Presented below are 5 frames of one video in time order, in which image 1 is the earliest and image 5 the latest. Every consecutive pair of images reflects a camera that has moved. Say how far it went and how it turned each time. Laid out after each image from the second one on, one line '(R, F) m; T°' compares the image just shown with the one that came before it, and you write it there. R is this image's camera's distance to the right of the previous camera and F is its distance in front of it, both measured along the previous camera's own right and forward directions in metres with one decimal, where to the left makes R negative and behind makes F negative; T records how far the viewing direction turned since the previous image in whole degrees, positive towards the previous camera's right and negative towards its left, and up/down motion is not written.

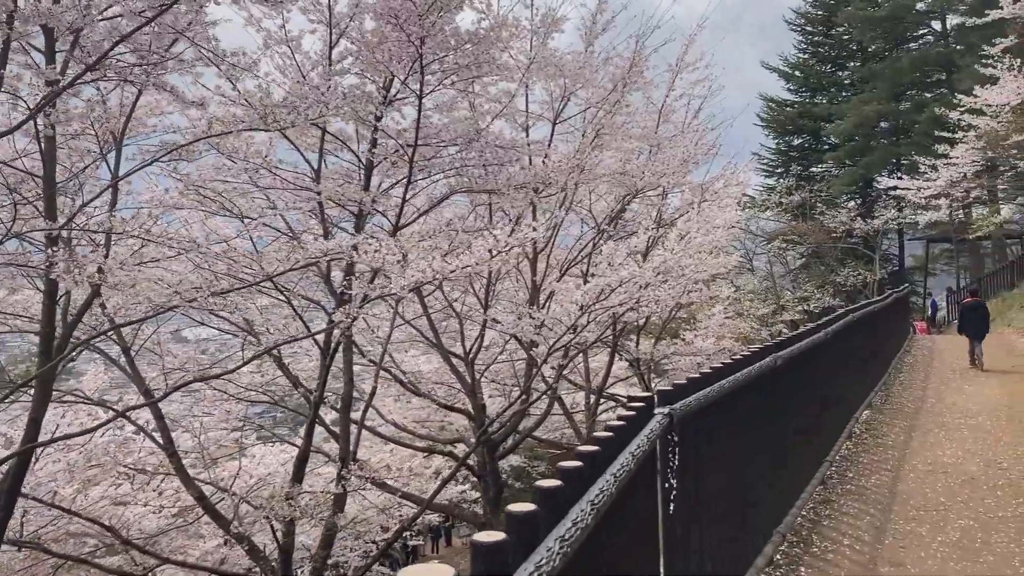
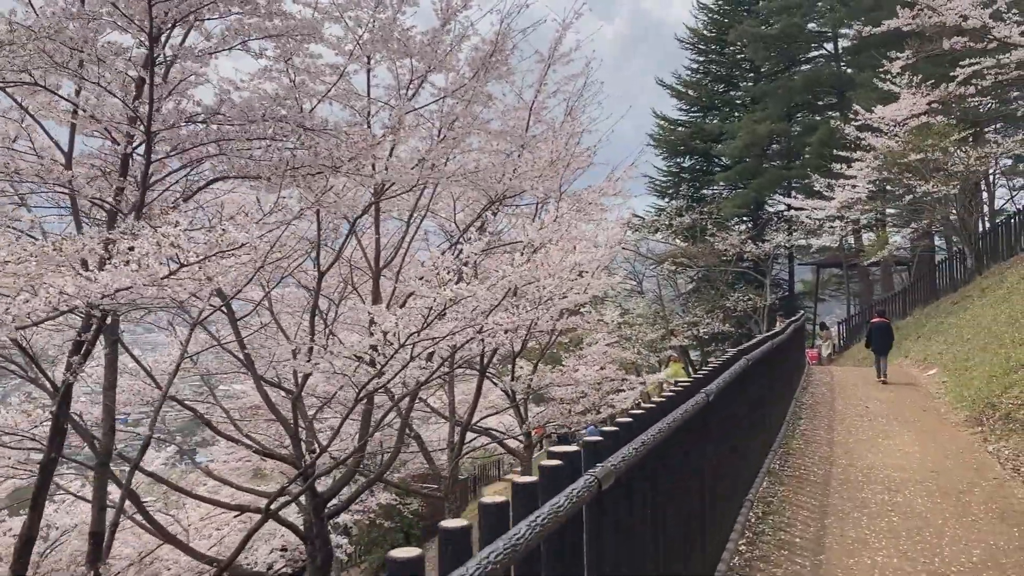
(+0.4, +1.2) m; +6°
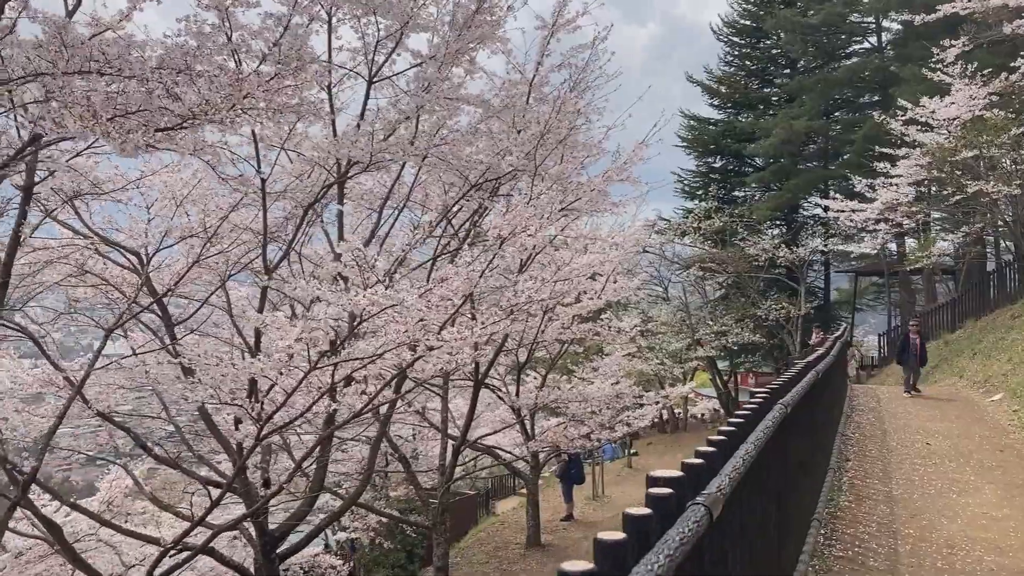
(+0.2, +1.0) m; -2°
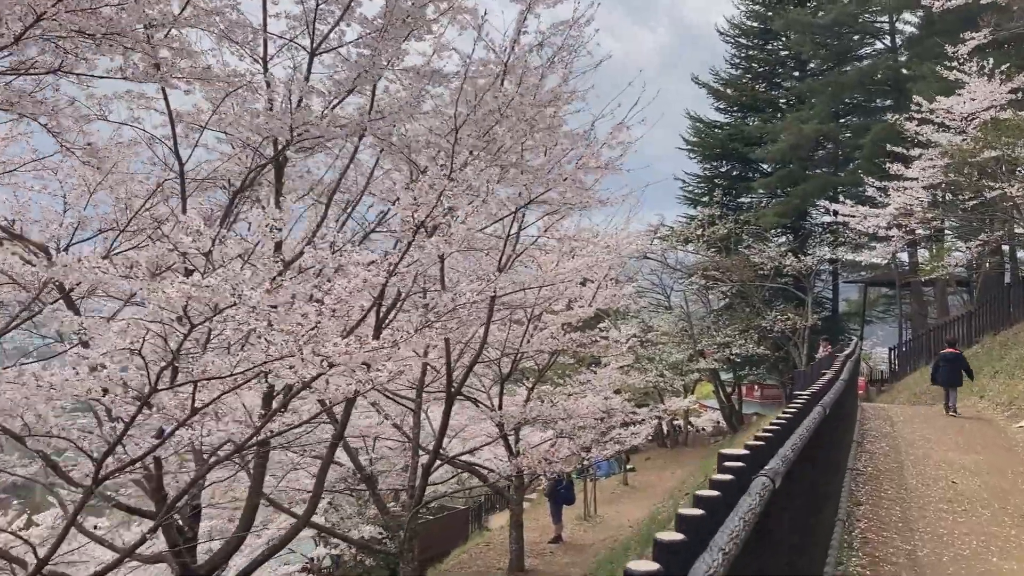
(+0.2, +0.7) m; 0°
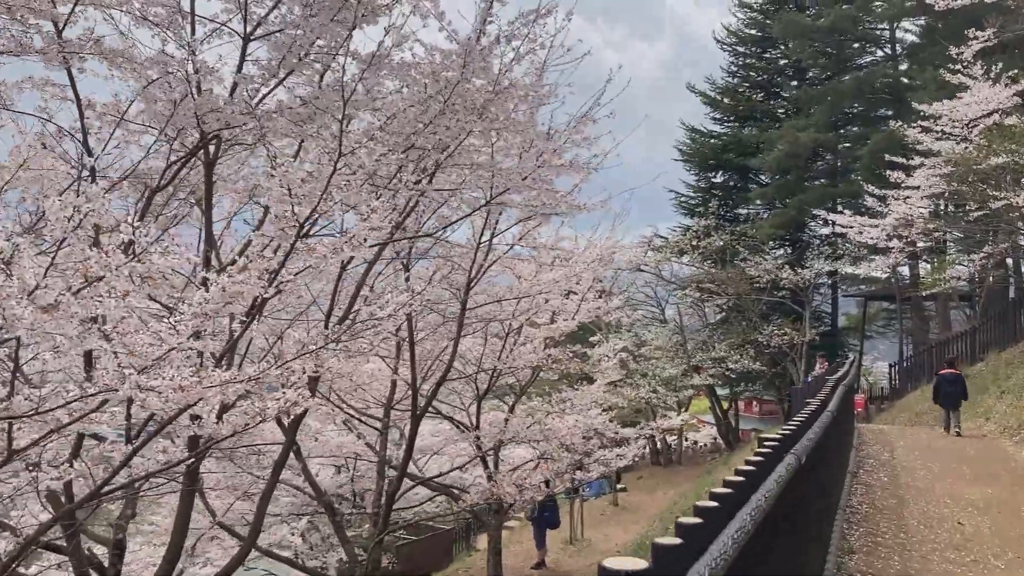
(+0.2, +0.5) m; 0°
